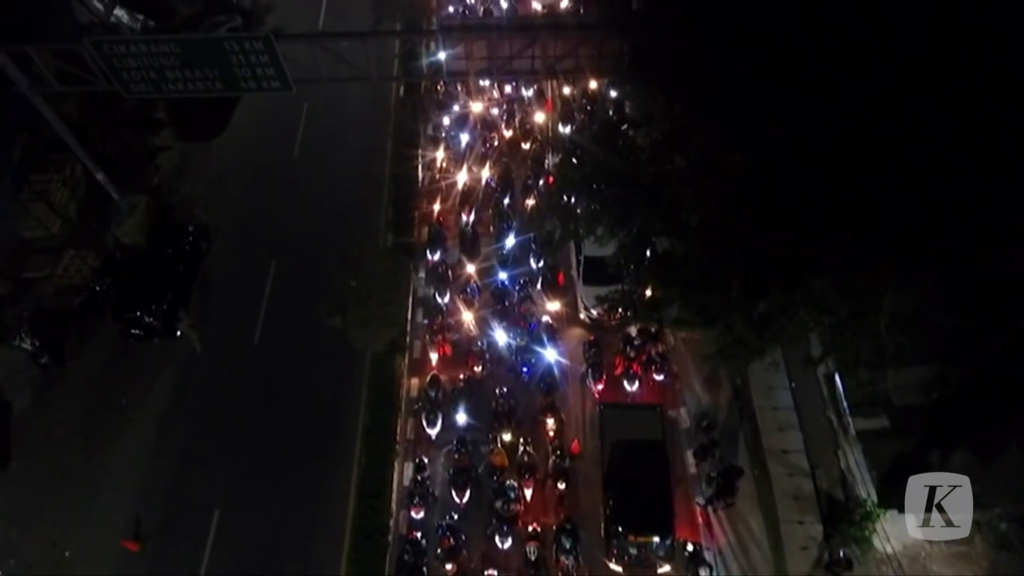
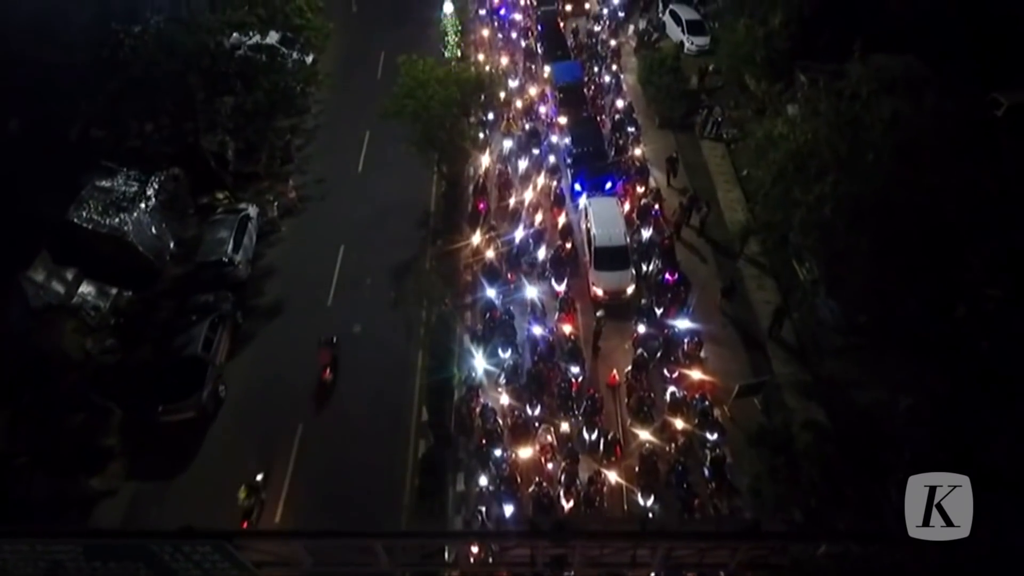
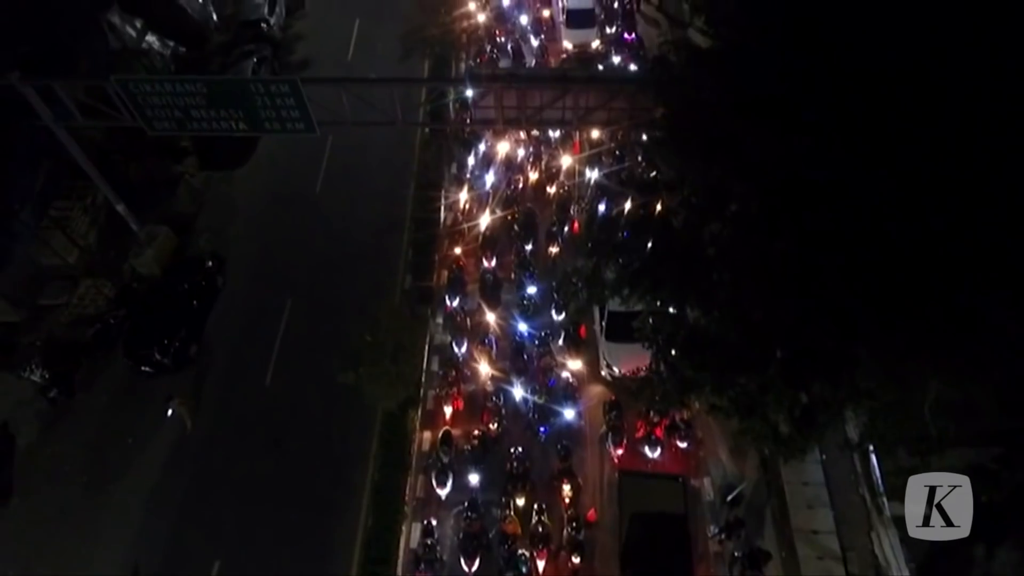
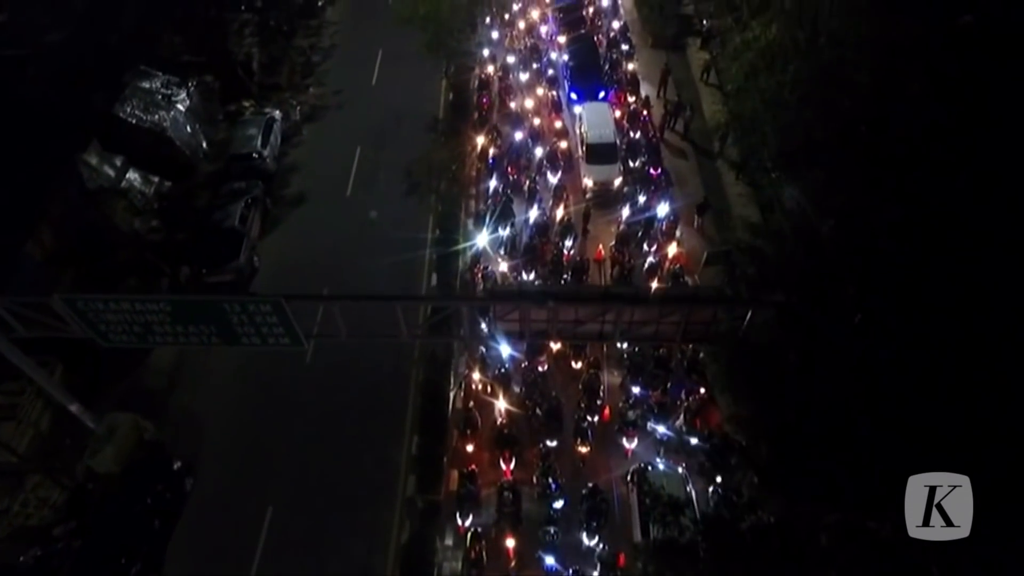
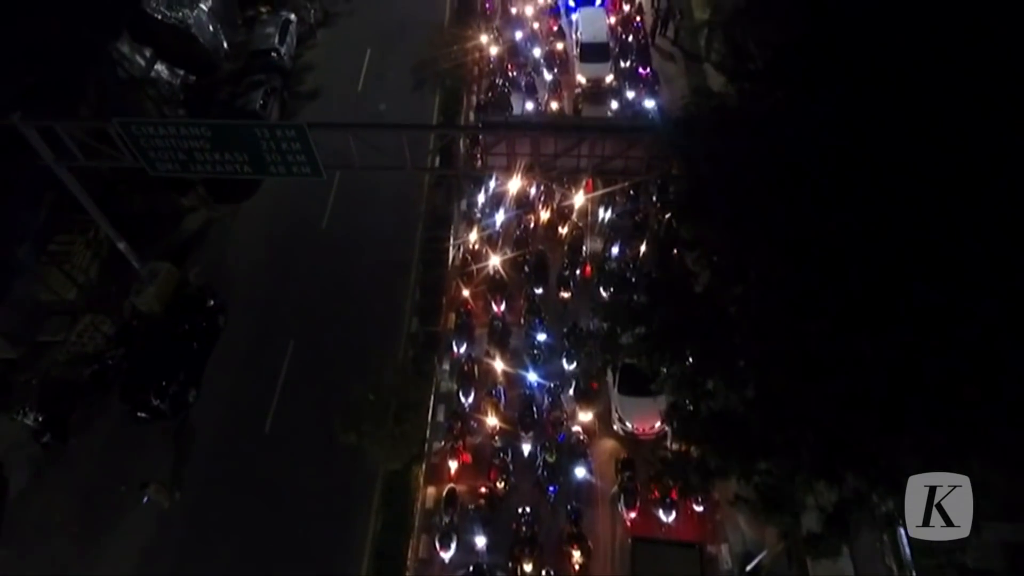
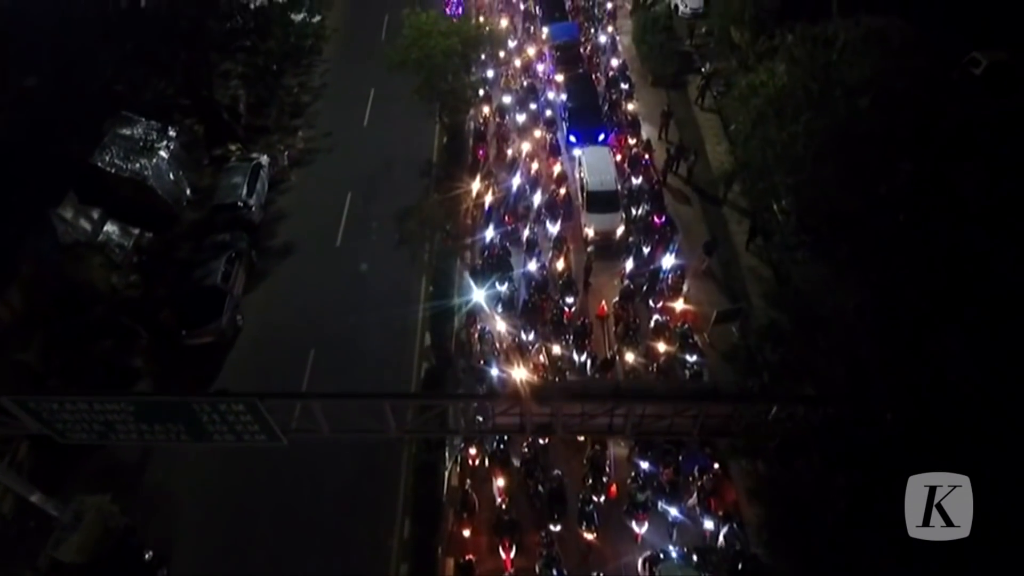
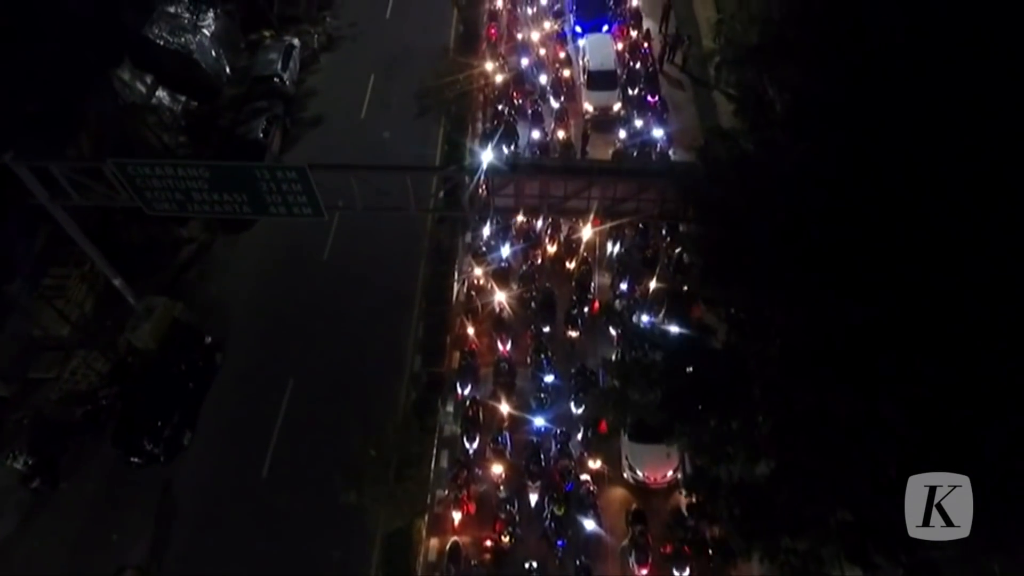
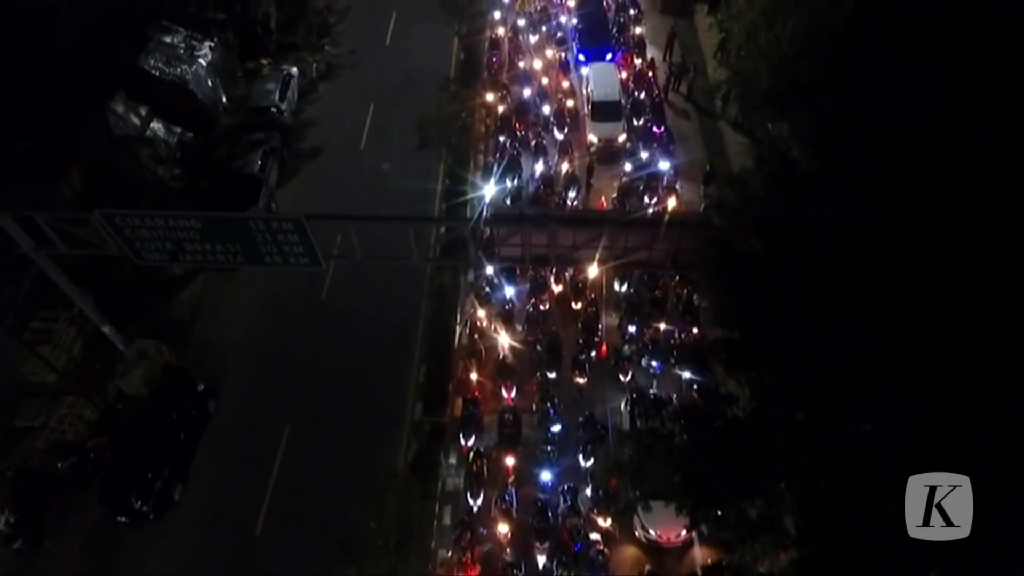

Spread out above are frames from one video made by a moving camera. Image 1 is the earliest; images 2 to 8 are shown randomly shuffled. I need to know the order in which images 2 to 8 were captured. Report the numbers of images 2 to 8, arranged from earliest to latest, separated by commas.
3, 5, 7, 8, 4, 6, 2
